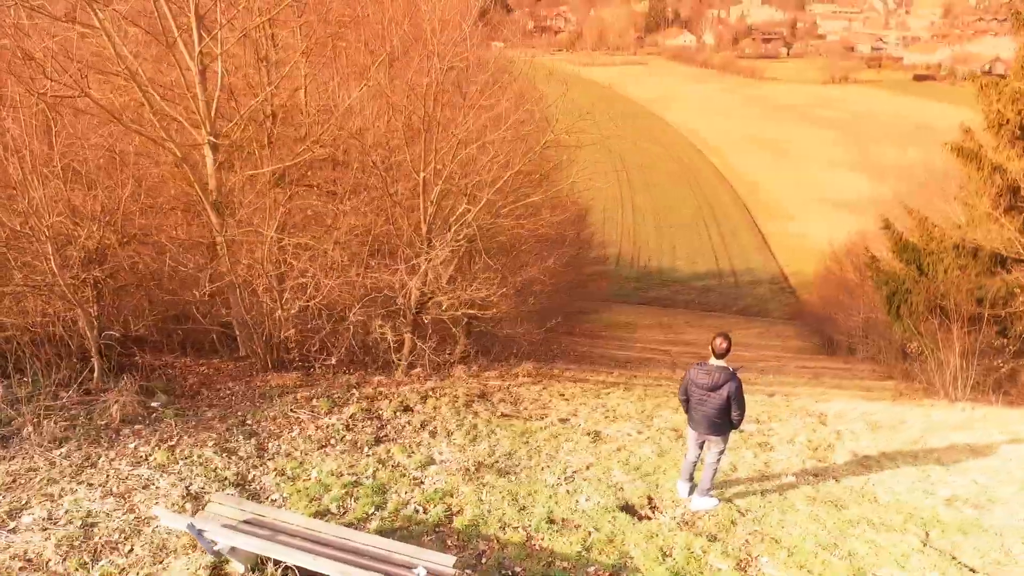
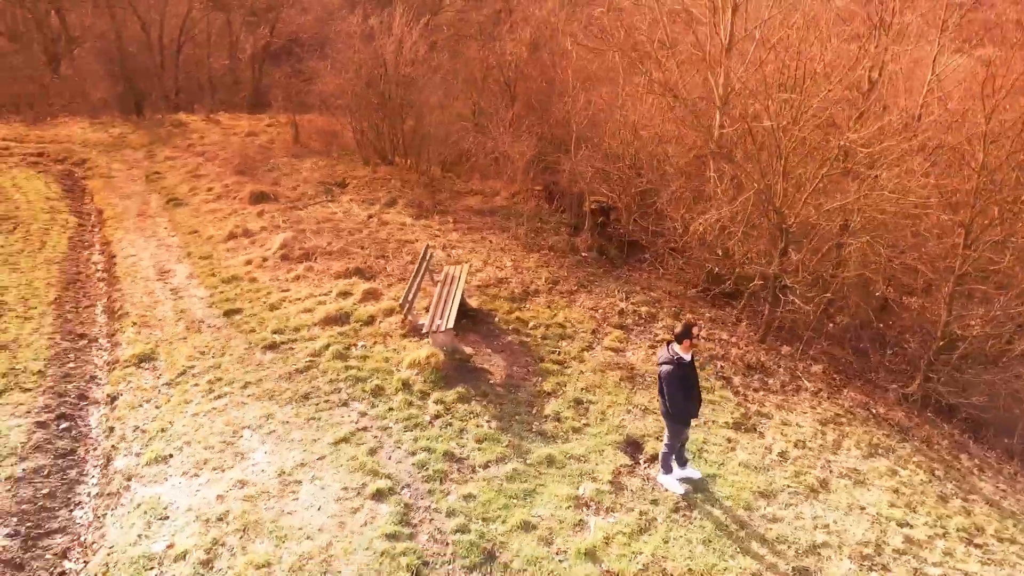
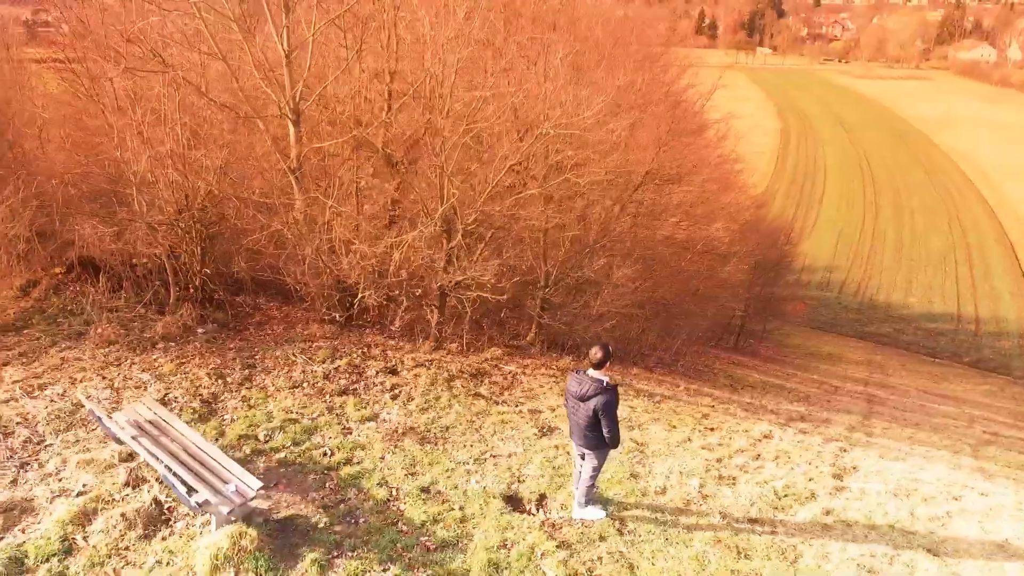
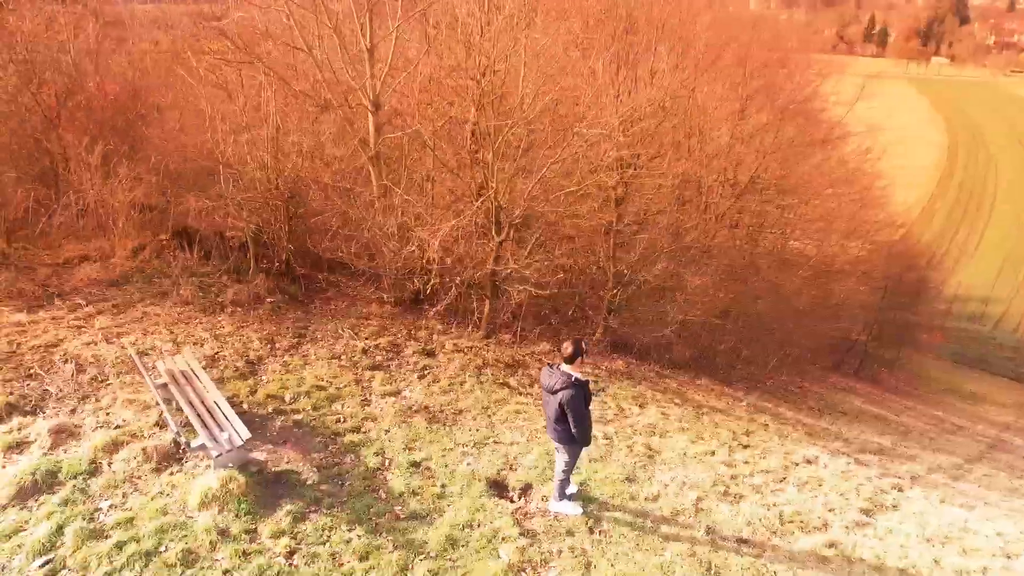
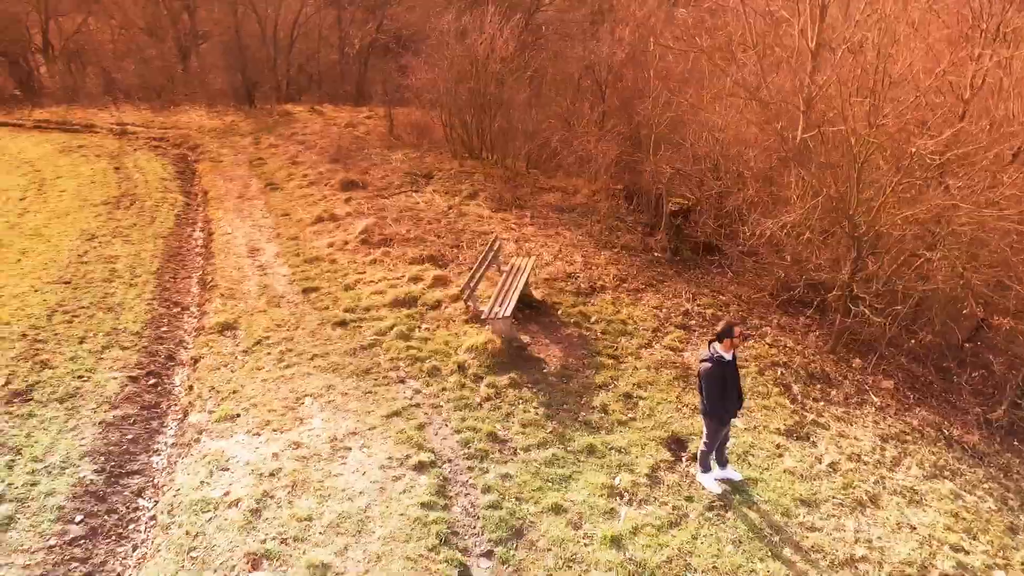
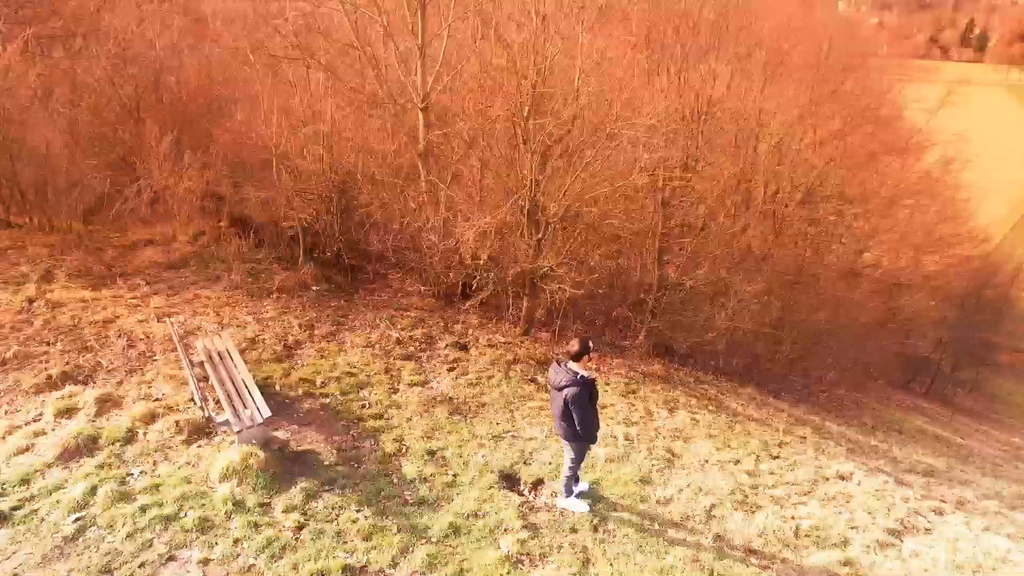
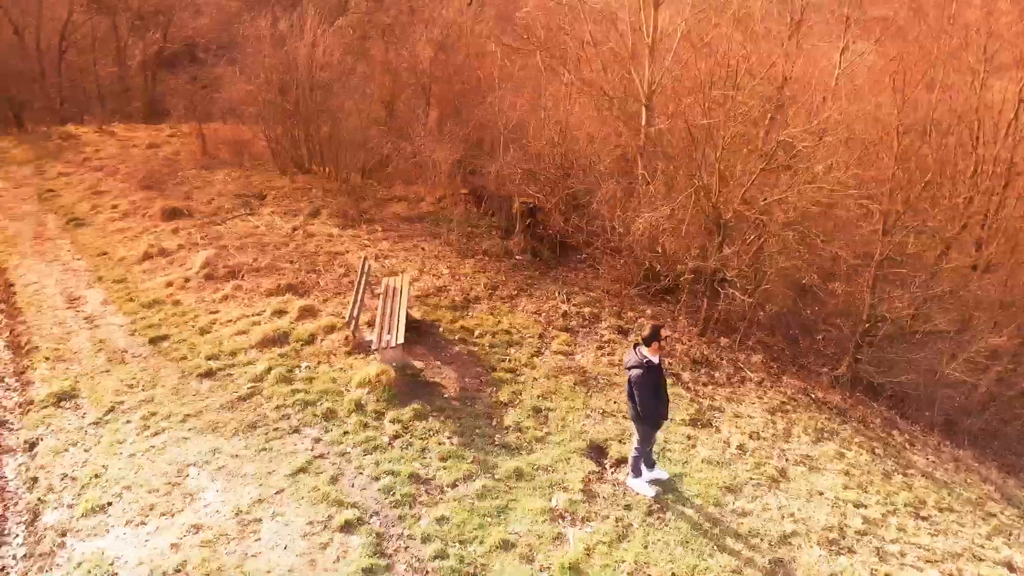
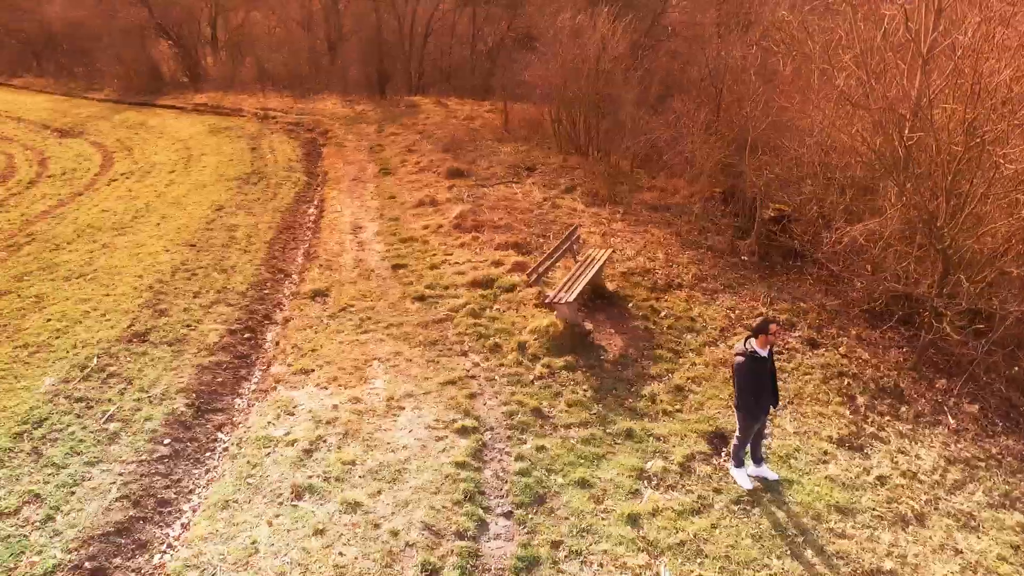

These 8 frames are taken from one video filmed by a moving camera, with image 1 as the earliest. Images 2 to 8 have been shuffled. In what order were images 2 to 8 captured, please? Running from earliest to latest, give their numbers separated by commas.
3, 4, 6, 7, 2, 5, 8
